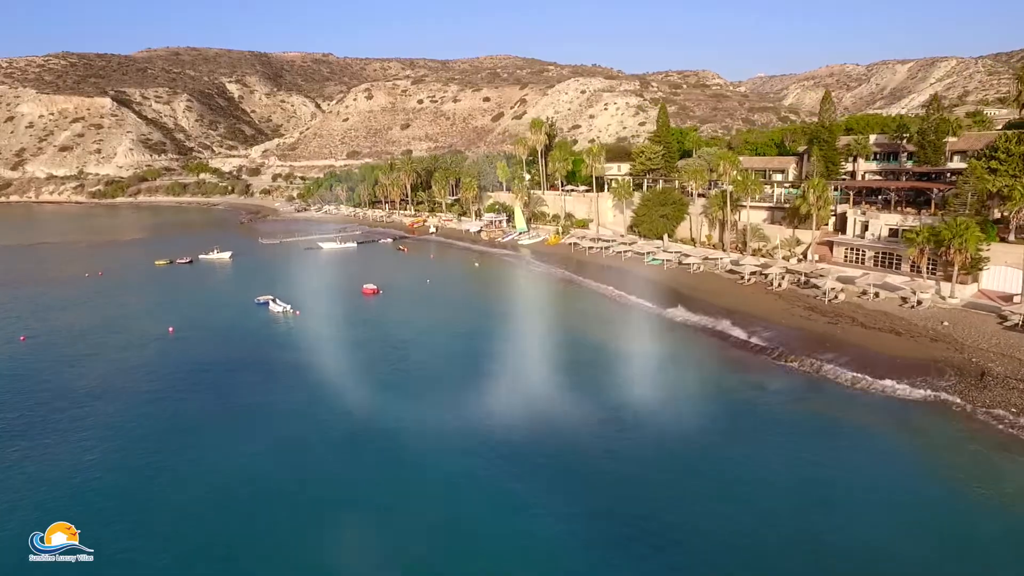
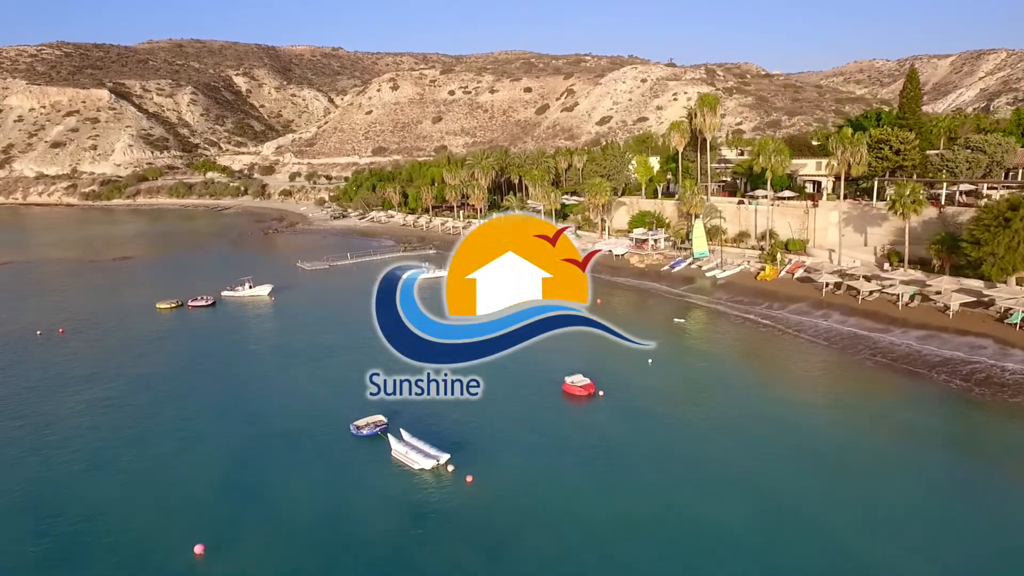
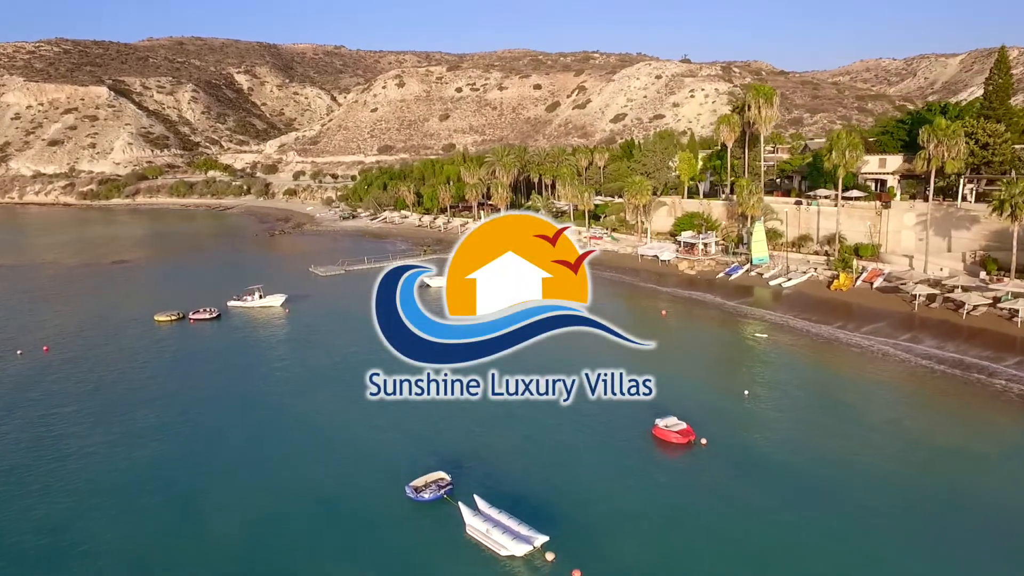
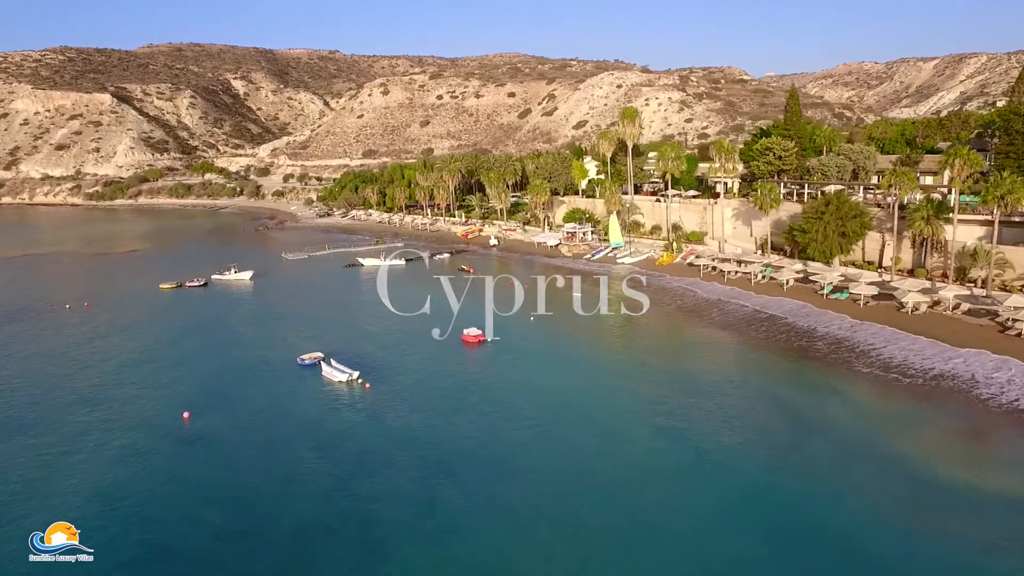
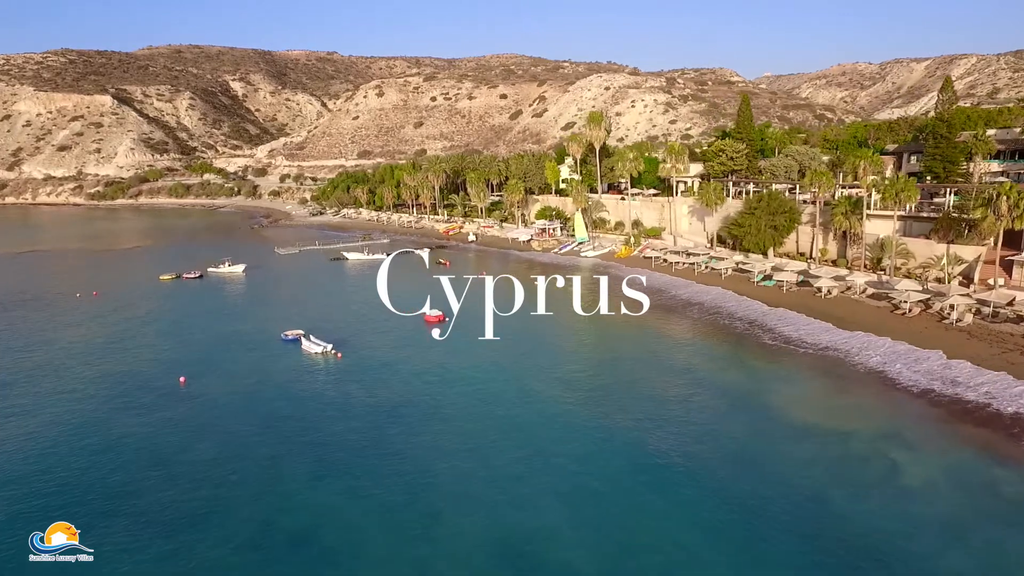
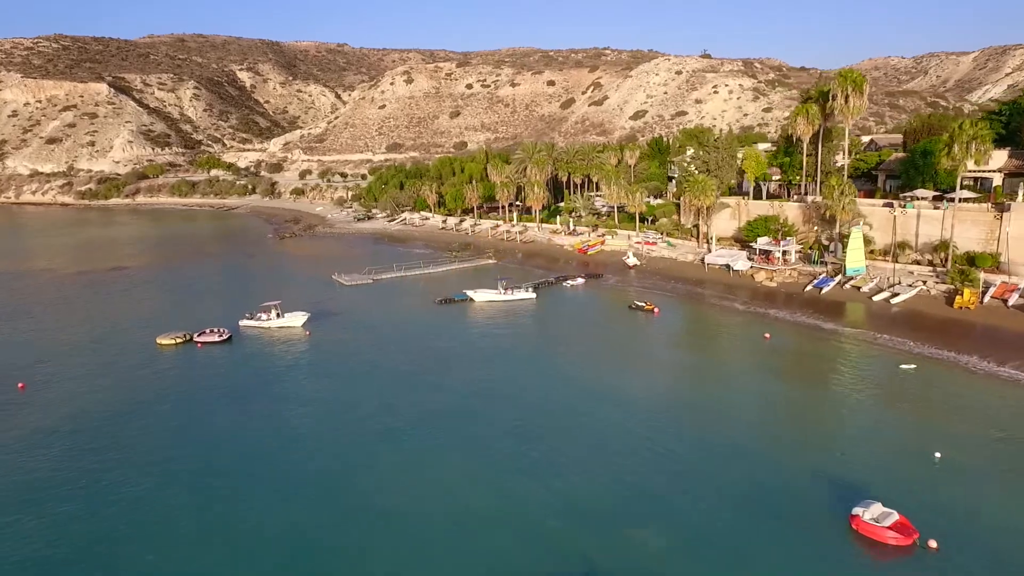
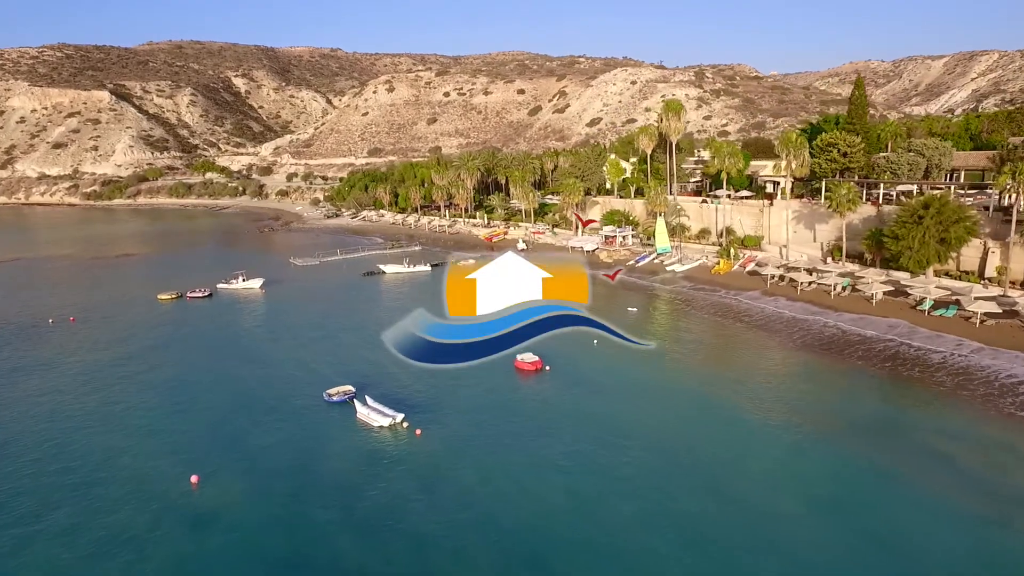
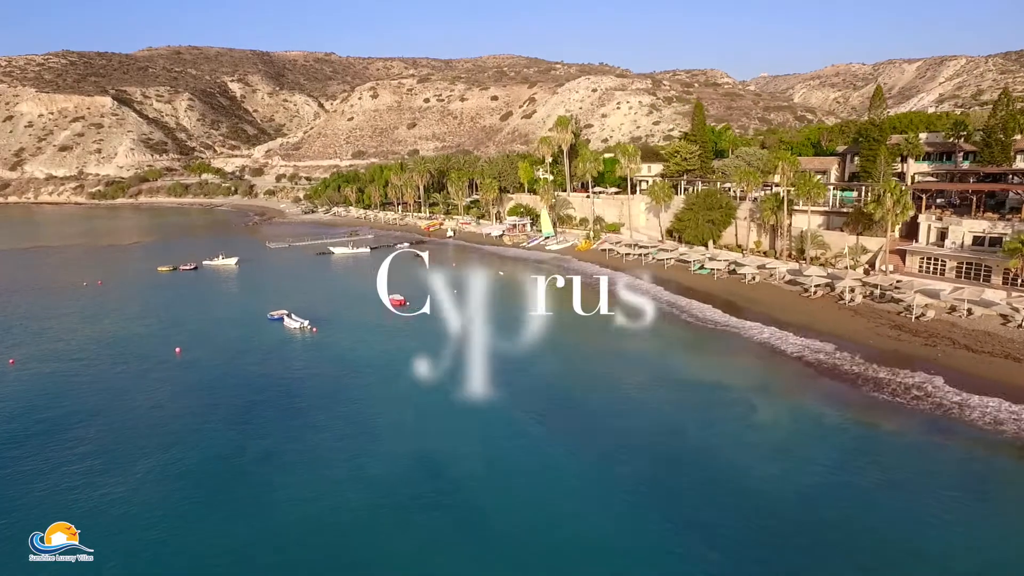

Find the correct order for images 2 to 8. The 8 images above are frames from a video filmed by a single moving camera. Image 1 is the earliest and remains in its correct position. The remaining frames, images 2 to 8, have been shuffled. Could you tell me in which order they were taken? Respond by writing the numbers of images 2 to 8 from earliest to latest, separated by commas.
8, 5, 4, 7, 2, 3, 6
